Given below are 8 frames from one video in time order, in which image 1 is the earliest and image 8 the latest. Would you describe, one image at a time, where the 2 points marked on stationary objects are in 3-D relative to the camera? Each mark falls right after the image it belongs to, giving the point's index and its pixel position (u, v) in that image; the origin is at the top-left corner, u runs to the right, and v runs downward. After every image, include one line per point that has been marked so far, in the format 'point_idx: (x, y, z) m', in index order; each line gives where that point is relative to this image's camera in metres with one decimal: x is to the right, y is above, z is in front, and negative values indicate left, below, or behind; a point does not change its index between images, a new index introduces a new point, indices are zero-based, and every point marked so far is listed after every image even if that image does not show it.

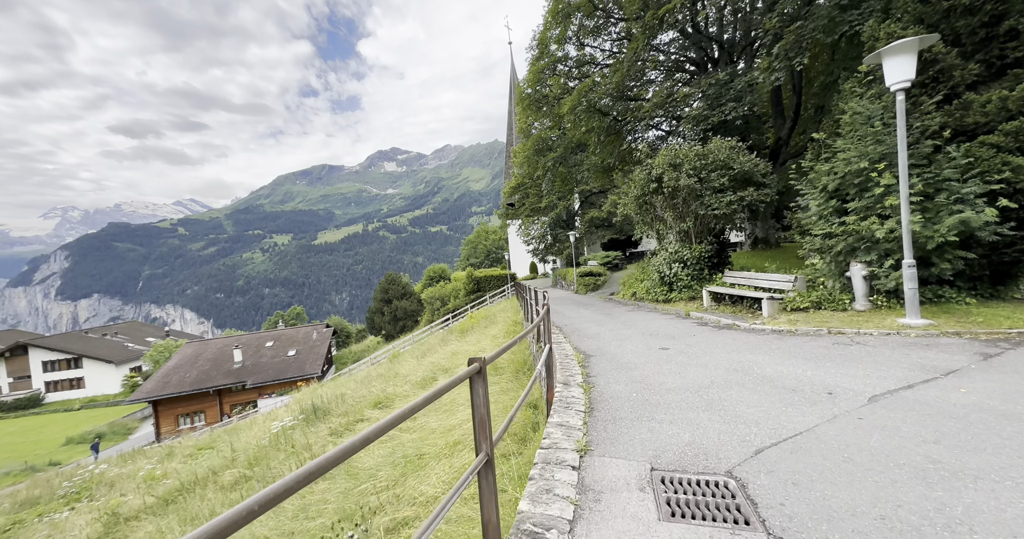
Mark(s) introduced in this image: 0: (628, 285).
0: (+3.8, -0.5, +13.5) m
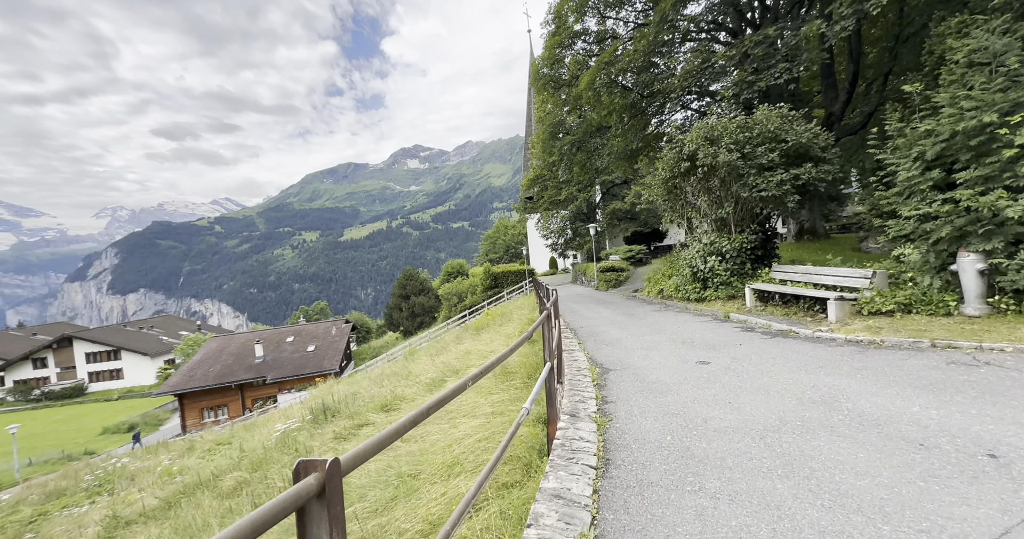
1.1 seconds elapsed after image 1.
0: (+4.1, -0.3, +12.2) m
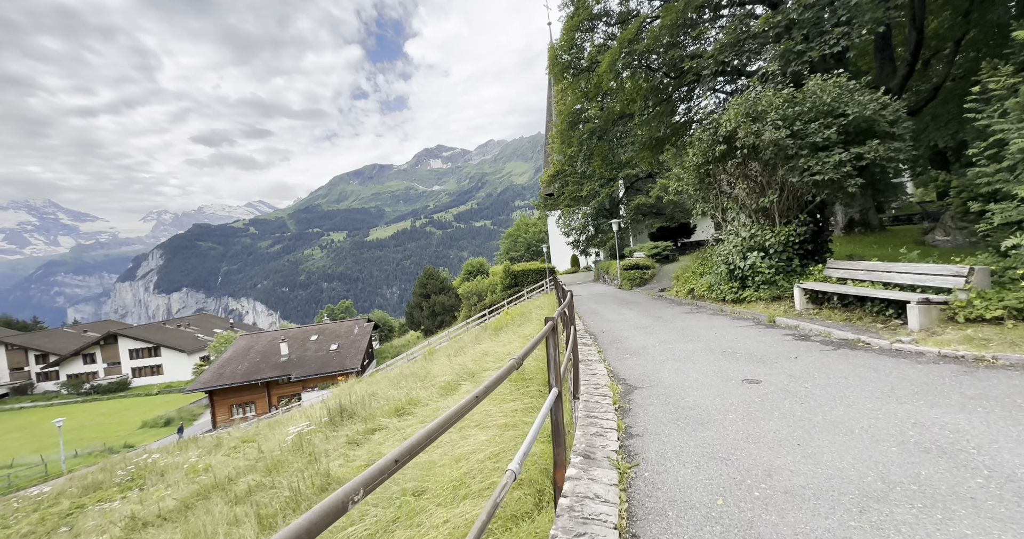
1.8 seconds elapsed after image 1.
0: (+4.6, -0.3, +11.2) m
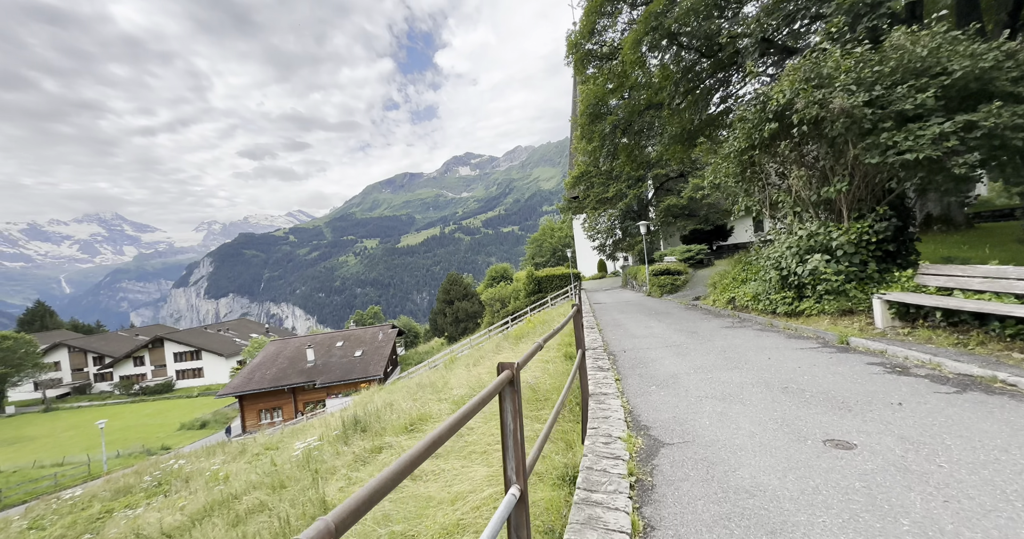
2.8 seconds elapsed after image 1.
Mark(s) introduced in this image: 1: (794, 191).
0: (+4.9, -0.4, +9.8) m
1: (+4.3, +1.2, +6.4) m
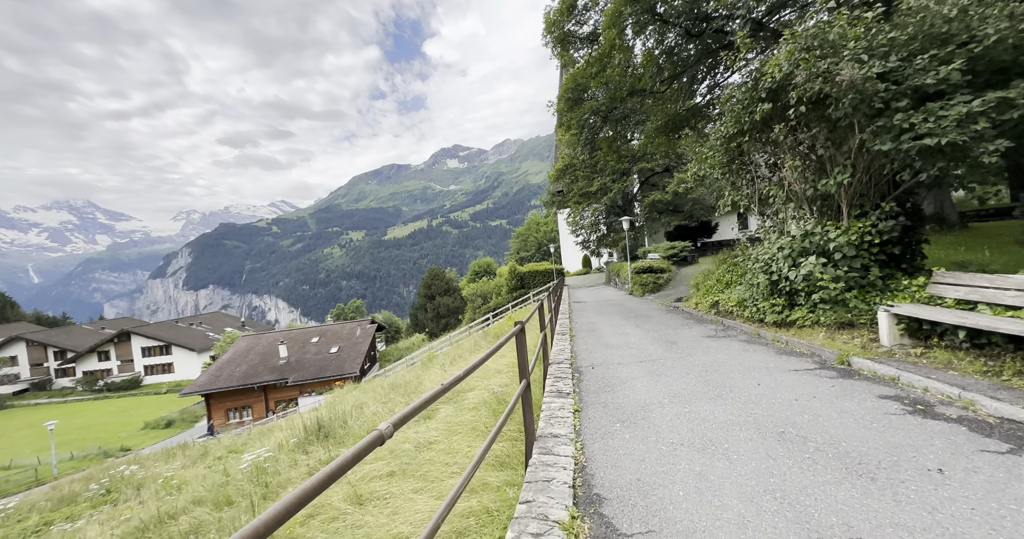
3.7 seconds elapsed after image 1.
0: (+4.2, -0.4, +9.0) m
1: (+3.7, +1.2, +5.6) m
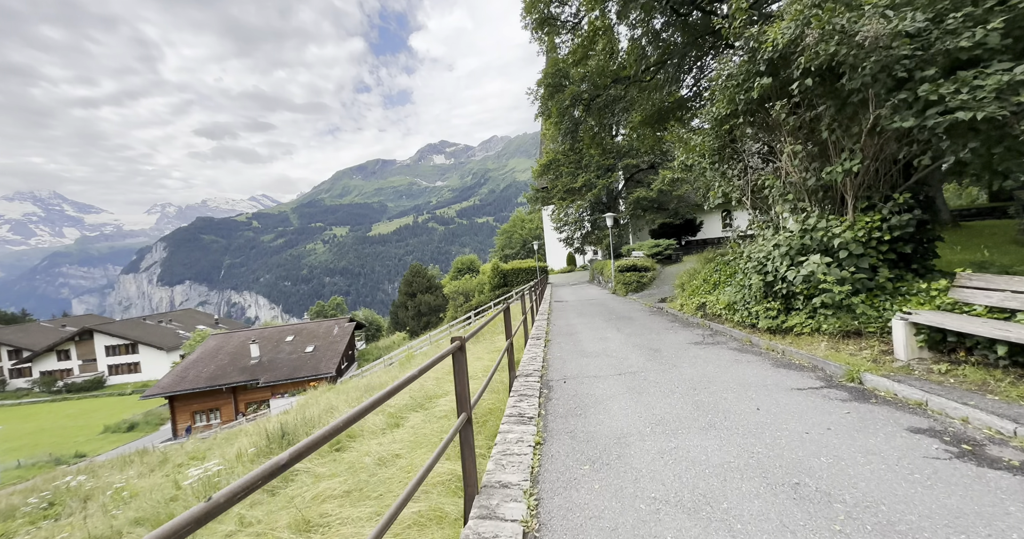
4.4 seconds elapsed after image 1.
0: (+3.6, -0.4, +8.4) m
1: (+3.3, +1.2, +5.0) m
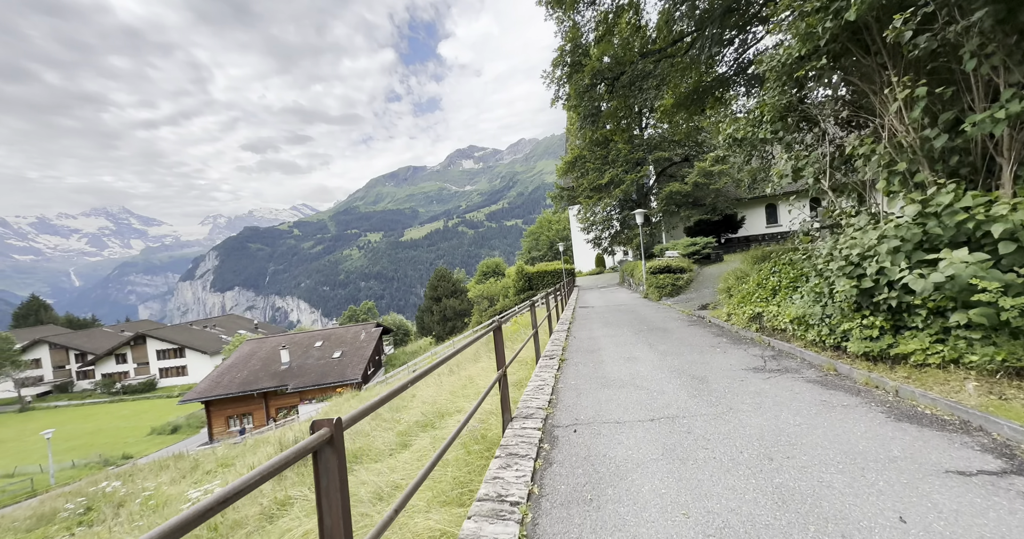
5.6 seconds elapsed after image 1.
0: (+3.8, -0.4, +6.9) m
1: (+3.2, +1.1, +3.5) m
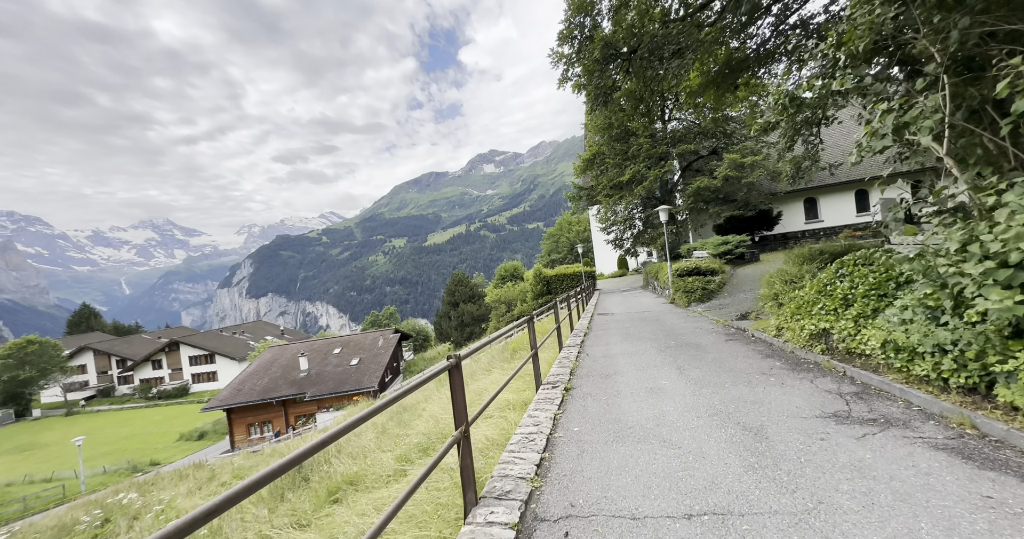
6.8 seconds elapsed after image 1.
0: (+3.7, -0.5, +5.5) m
1: (+2.9, +1.1, +2.2) m
